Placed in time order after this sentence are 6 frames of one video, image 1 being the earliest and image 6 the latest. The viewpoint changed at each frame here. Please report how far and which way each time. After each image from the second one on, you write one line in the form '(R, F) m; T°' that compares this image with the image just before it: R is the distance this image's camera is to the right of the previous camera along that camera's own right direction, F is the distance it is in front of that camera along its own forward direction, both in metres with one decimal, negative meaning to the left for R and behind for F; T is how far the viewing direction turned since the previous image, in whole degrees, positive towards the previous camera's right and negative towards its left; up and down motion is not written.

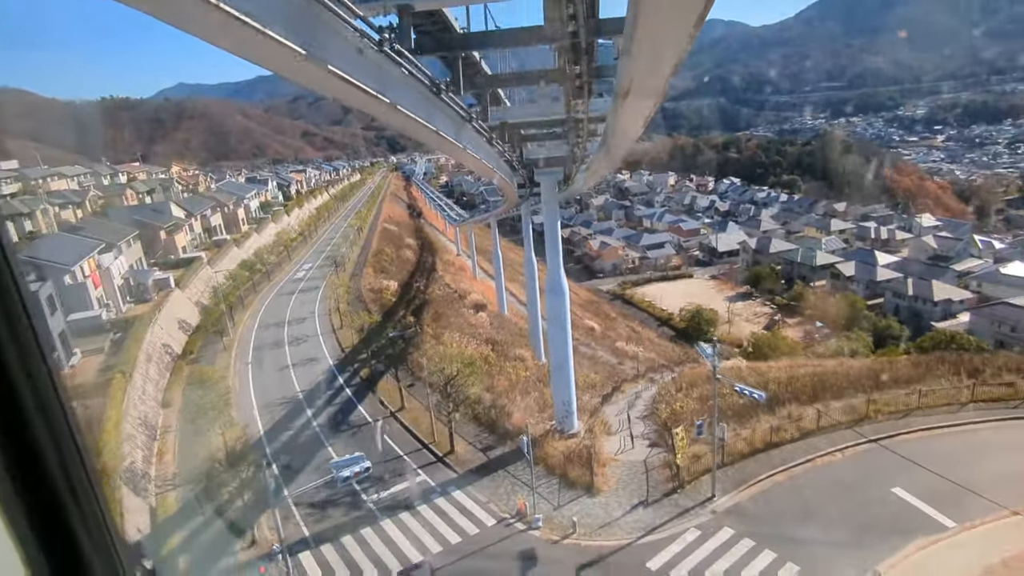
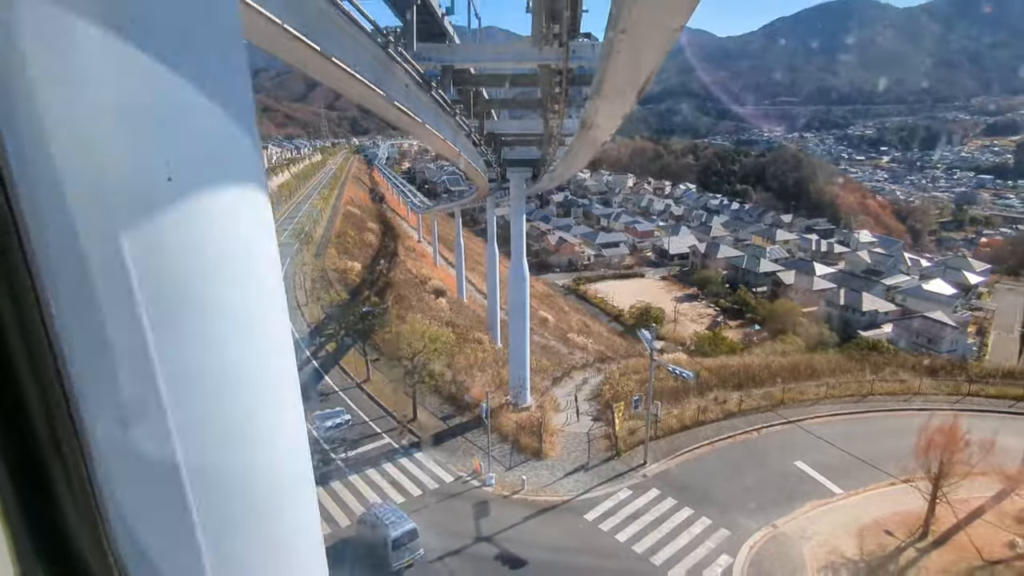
(-0.1, -0.3) m; +4°
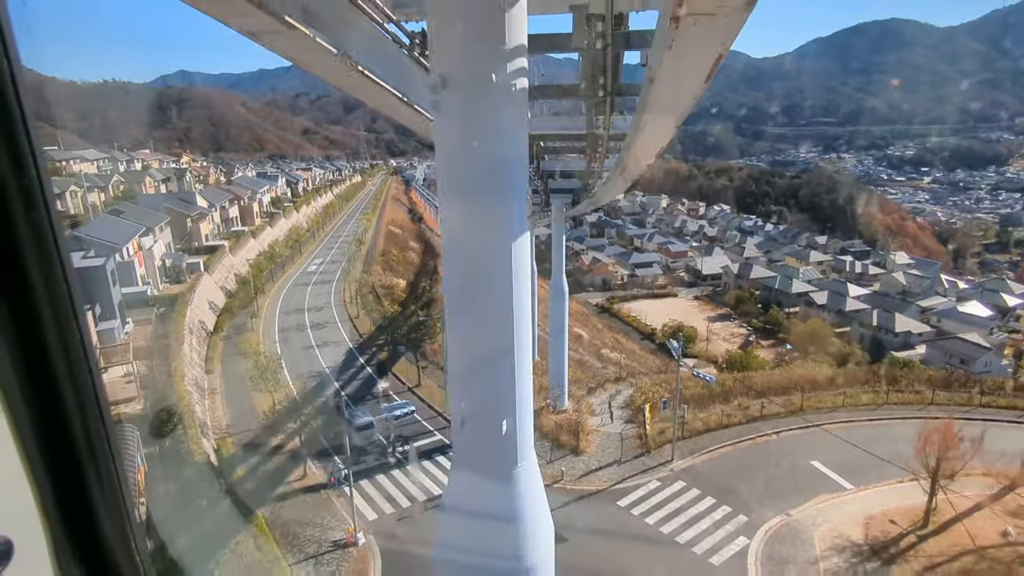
(0.0, -0.4) m; -3°
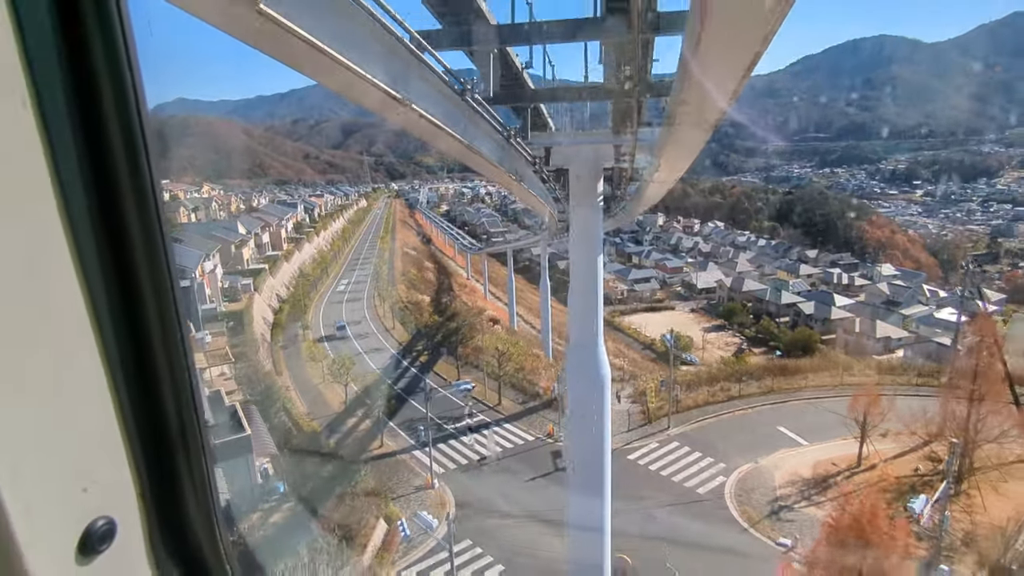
(-0.2, -0.9) m; 0°
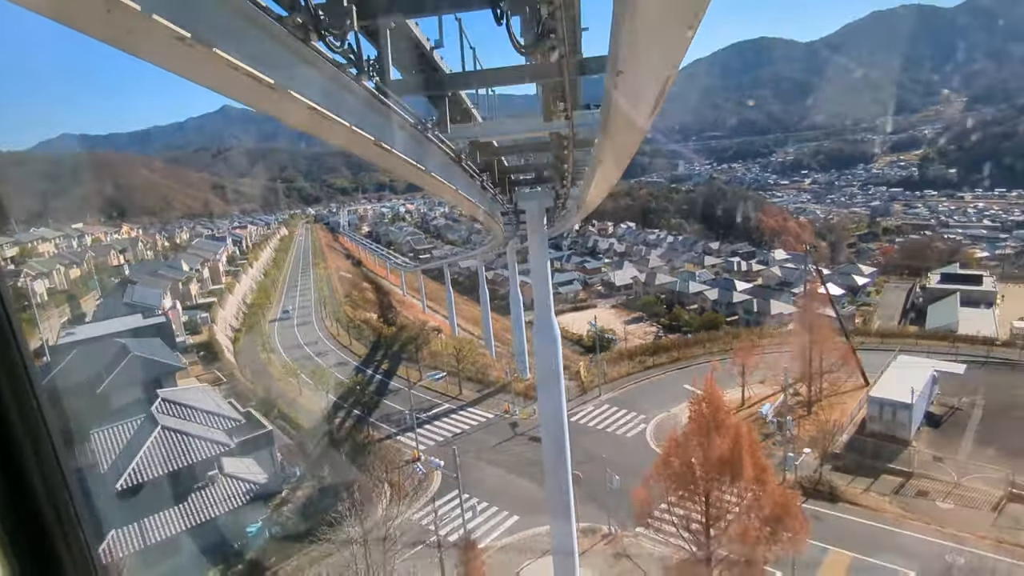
(-0.2, -0.9) m; +7°
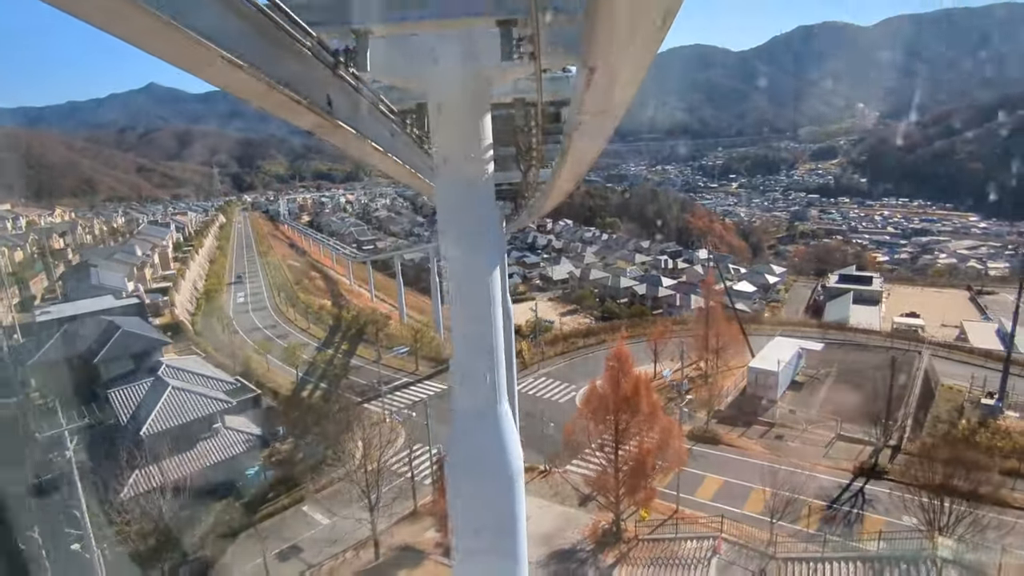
(-0.1, -0.8) m; +6°
